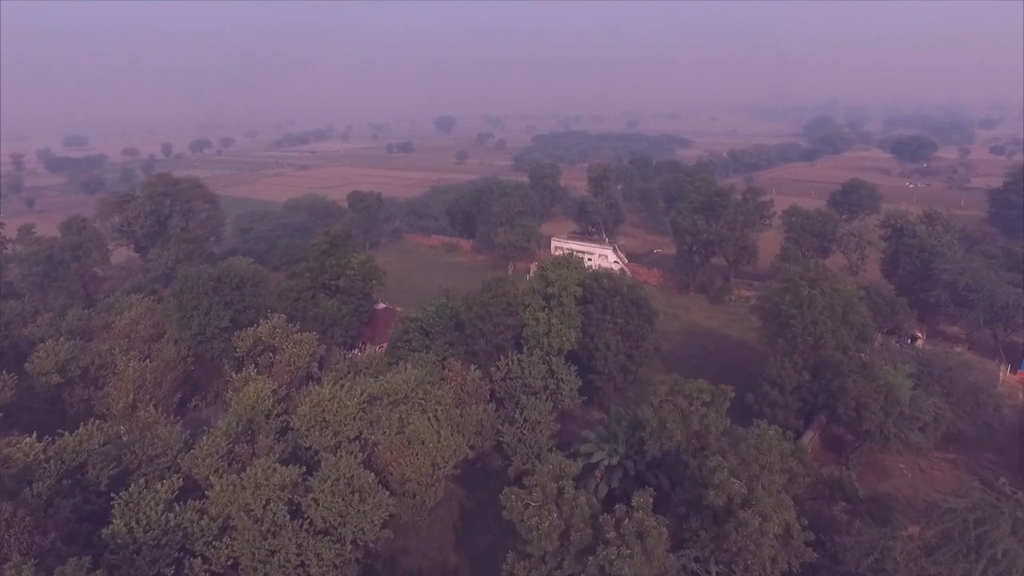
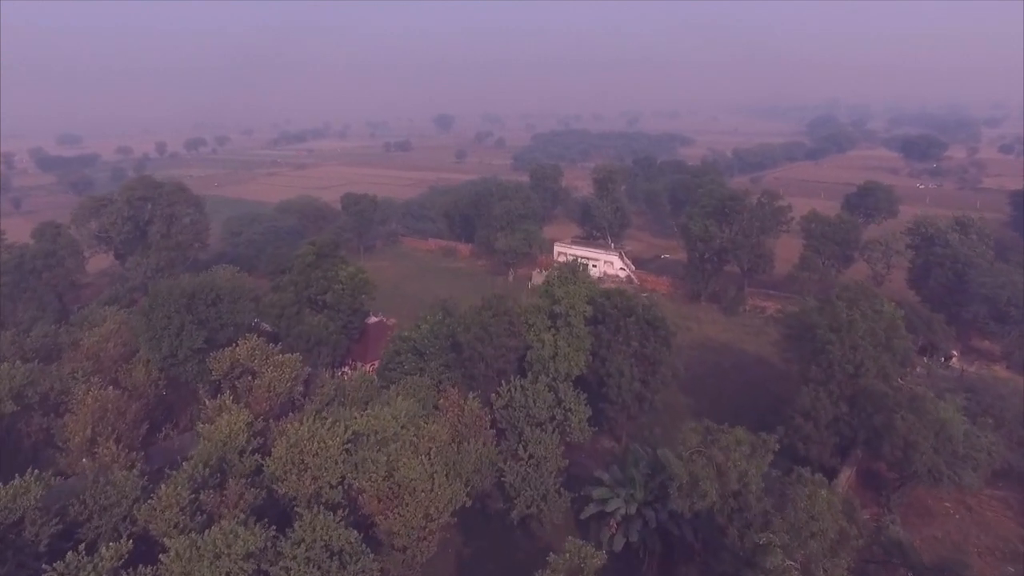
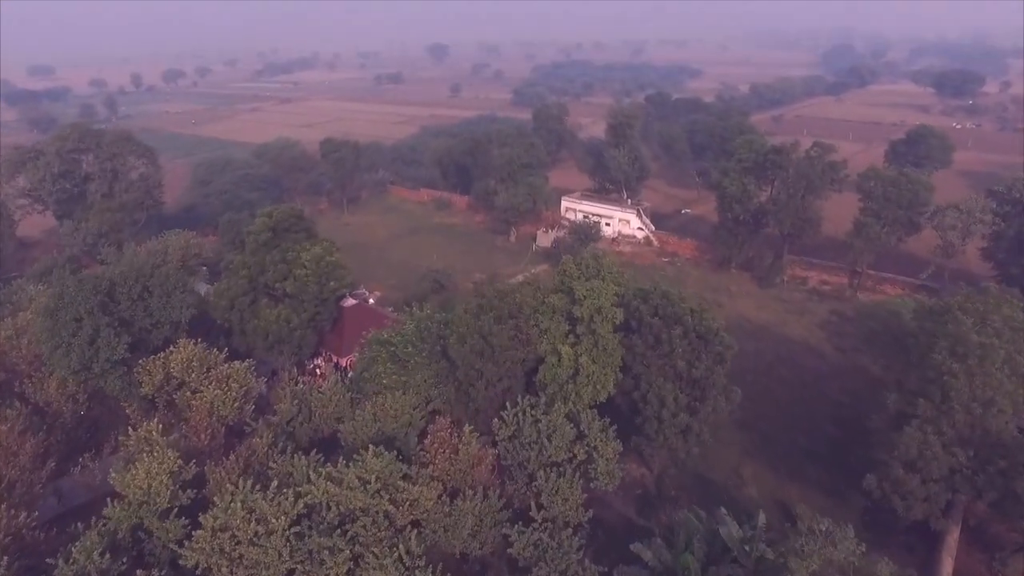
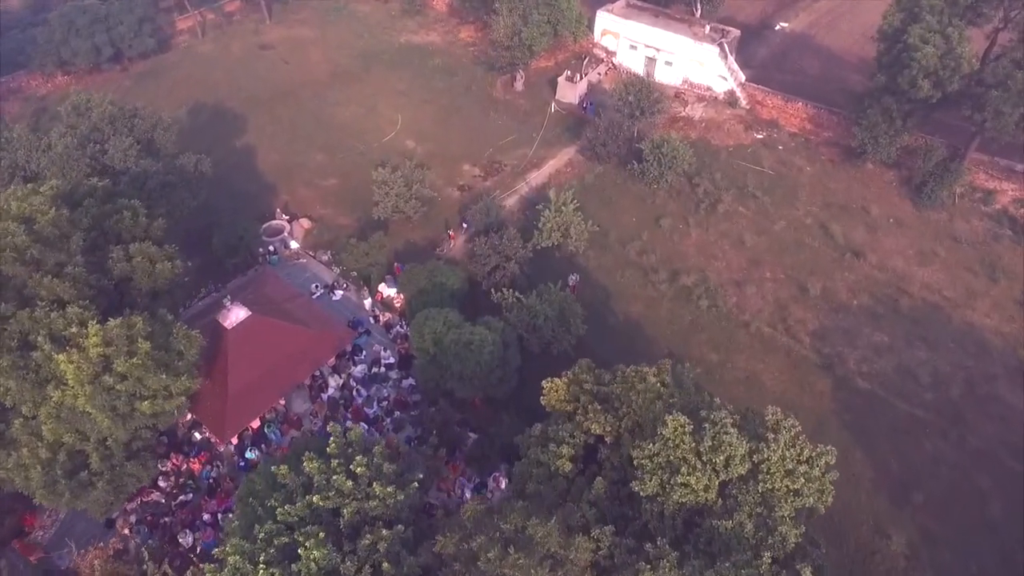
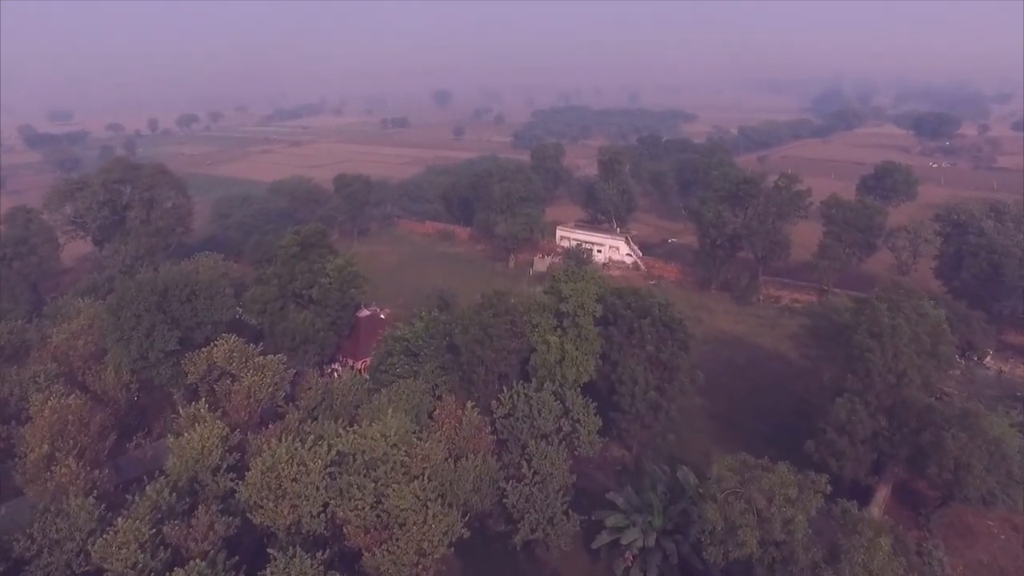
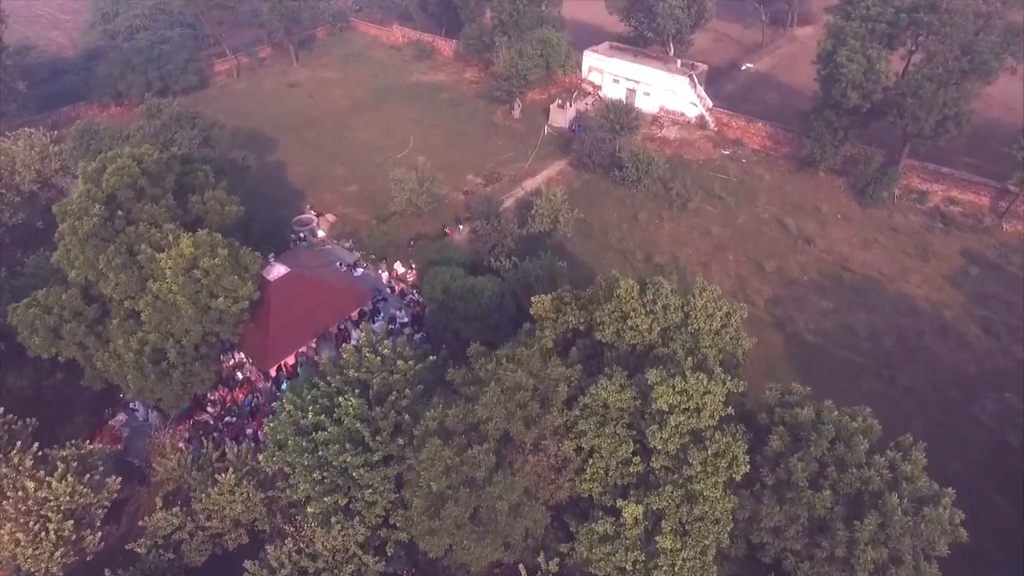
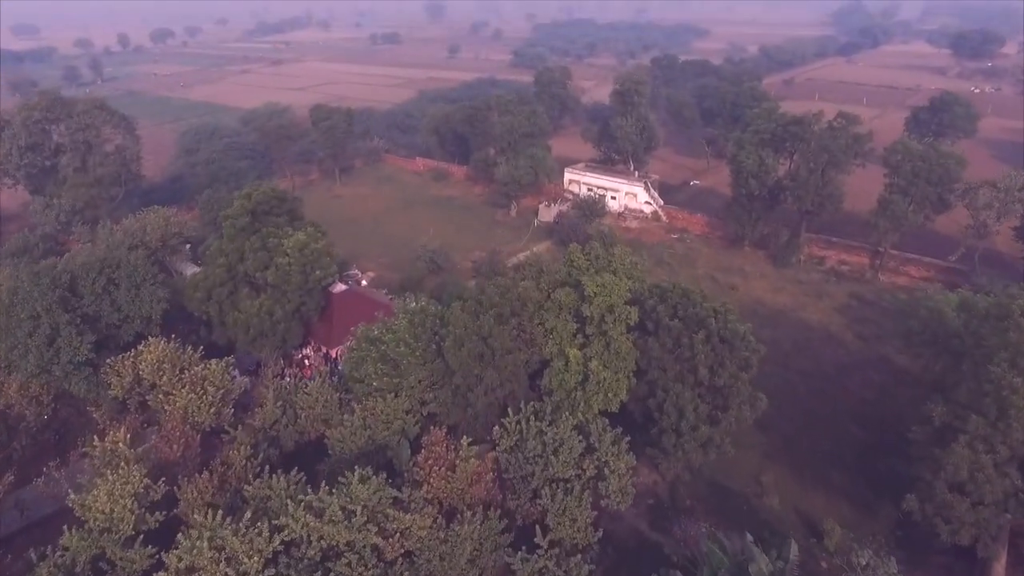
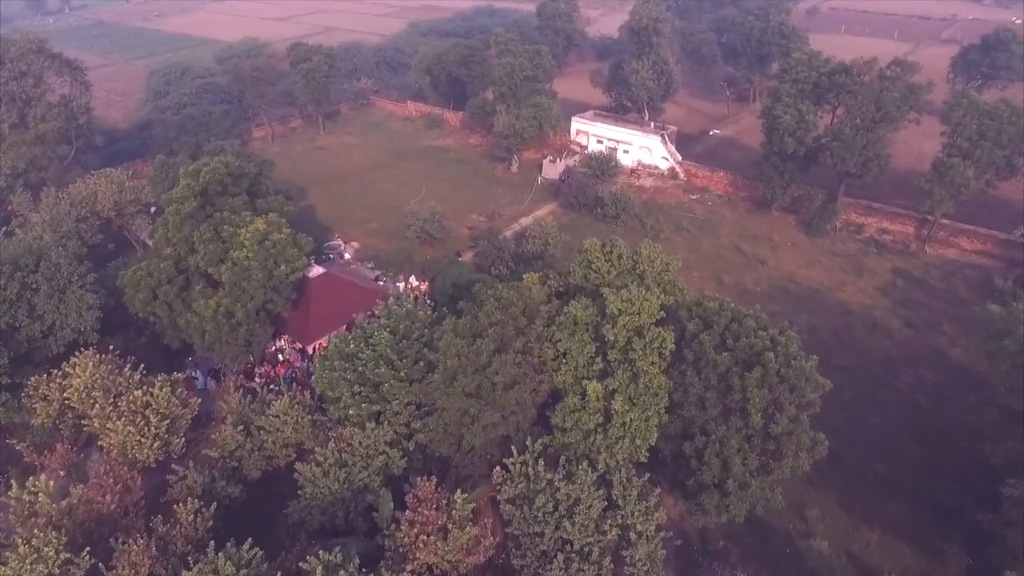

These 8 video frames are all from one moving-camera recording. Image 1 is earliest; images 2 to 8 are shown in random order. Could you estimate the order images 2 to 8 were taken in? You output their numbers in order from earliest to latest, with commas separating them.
2, 5, 3, 7, 8, 6, 4
